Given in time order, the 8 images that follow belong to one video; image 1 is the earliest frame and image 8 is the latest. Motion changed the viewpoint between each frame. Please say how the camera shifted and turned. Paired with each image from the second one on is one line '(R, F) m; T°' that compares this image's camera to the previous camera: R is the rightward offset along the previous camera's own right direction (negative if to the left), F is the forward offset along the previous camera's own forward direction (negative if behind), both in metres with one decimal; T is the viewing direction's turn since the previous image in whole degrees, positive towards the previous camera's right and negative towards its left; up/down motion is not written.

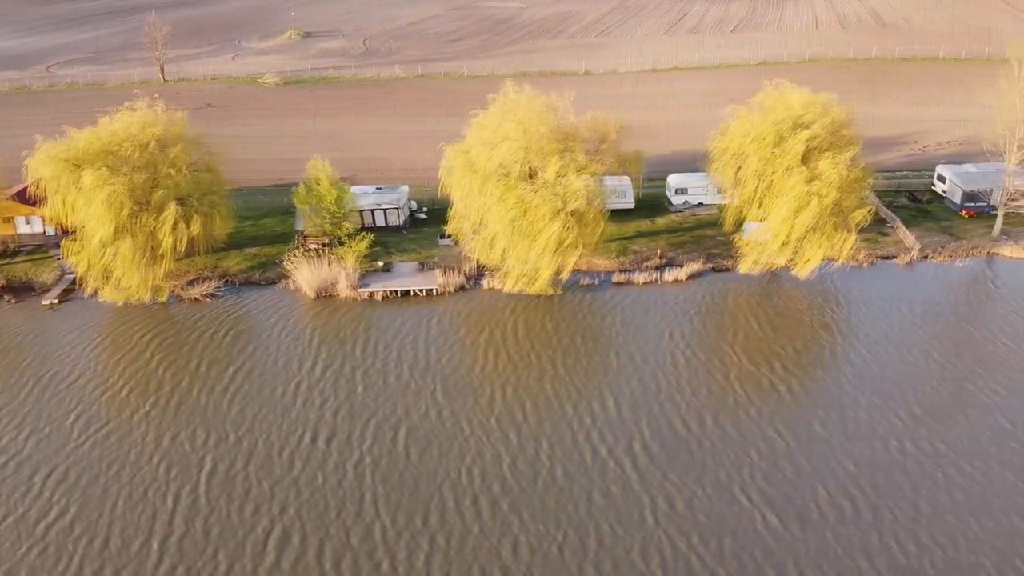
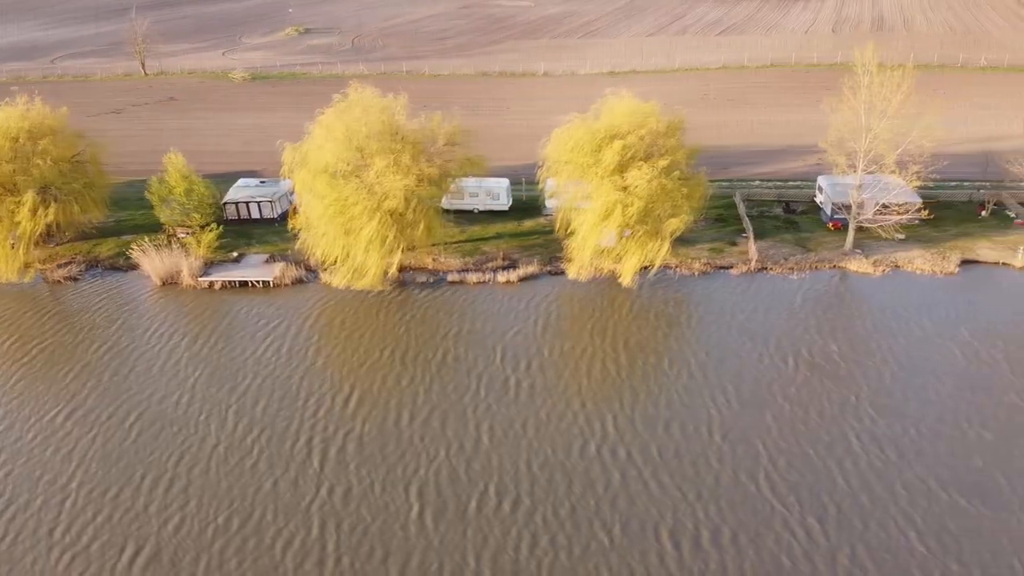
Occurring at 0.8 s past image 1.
(+11.6, -0.4) m; -5°
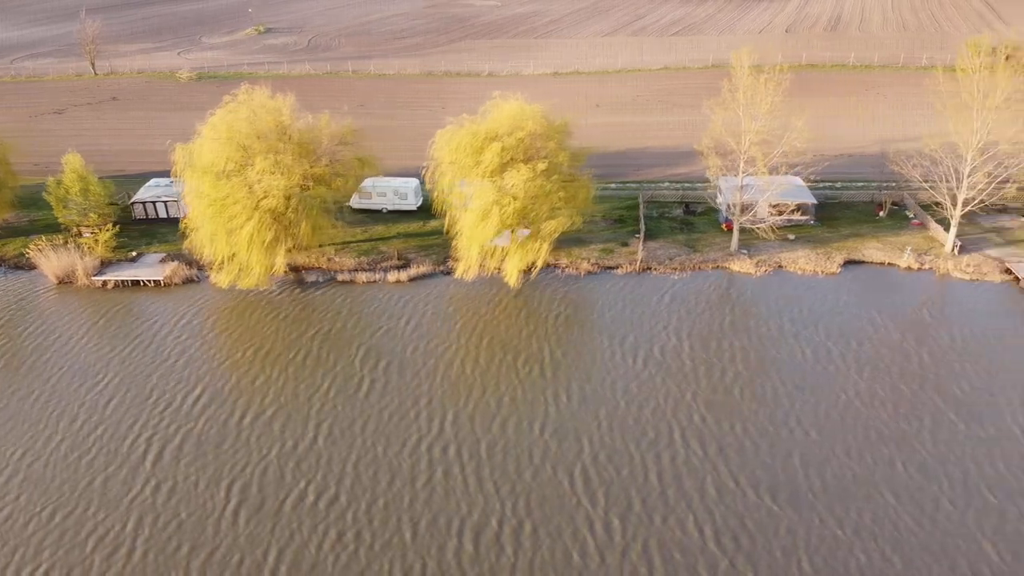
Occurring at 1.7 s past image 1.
(+5.7, -0.5) m; 0°
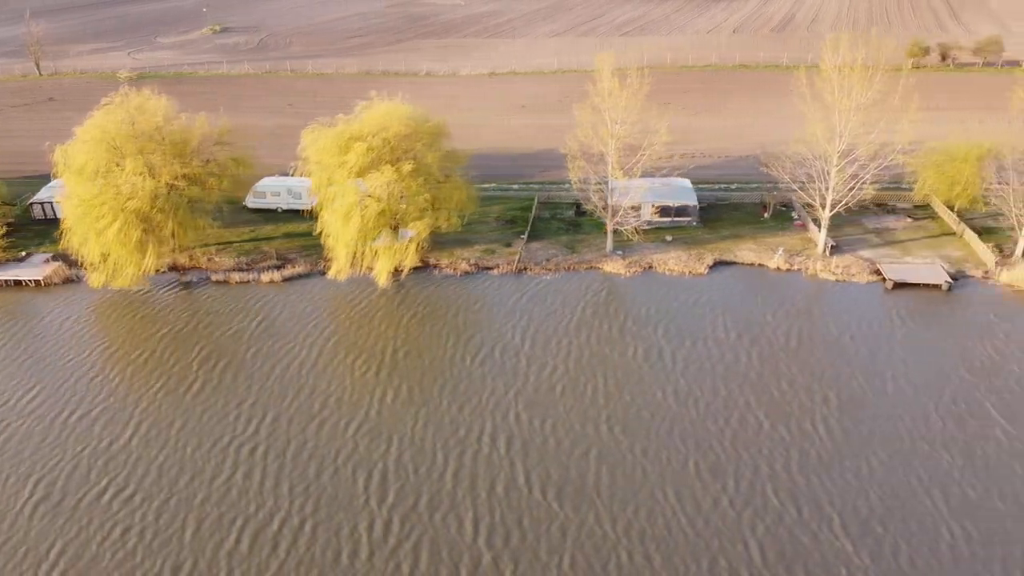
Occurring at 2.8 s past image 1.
(+6.6, -0.5) m; -1°
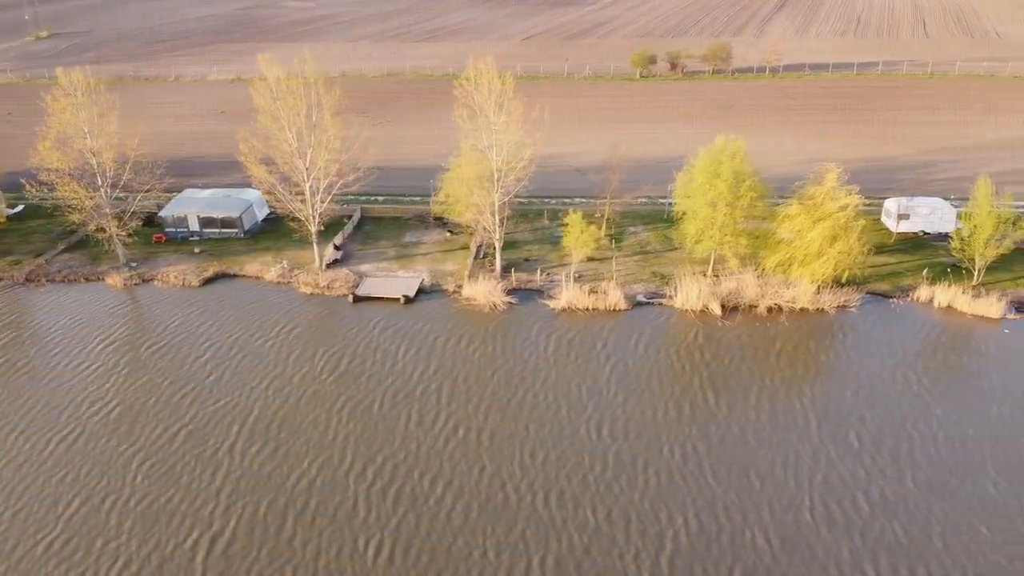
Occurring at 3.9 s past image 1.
(+6.6, -0.5) m; -1°
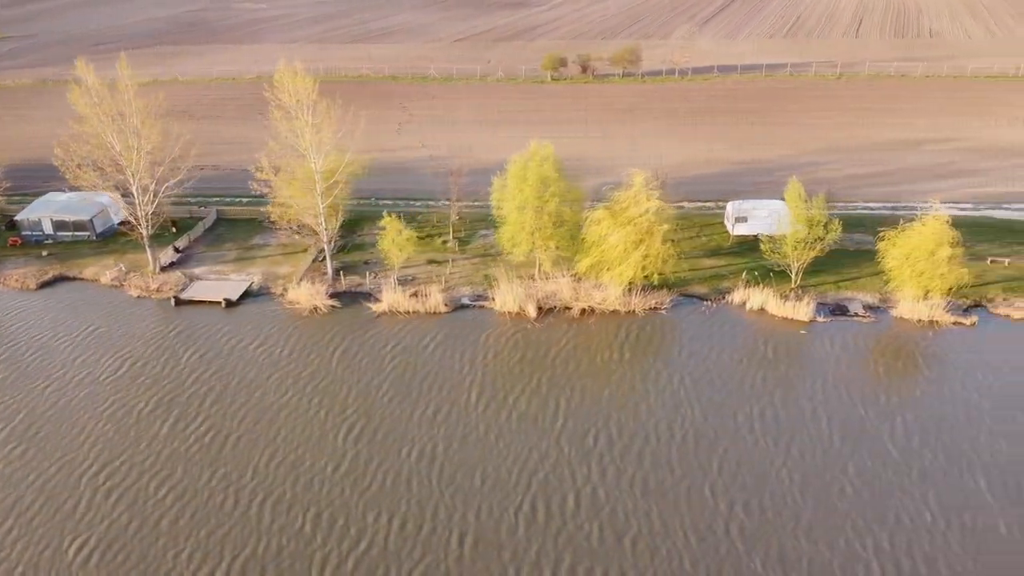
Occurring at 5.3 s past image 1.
(+9.0, -0.6) m; -1°
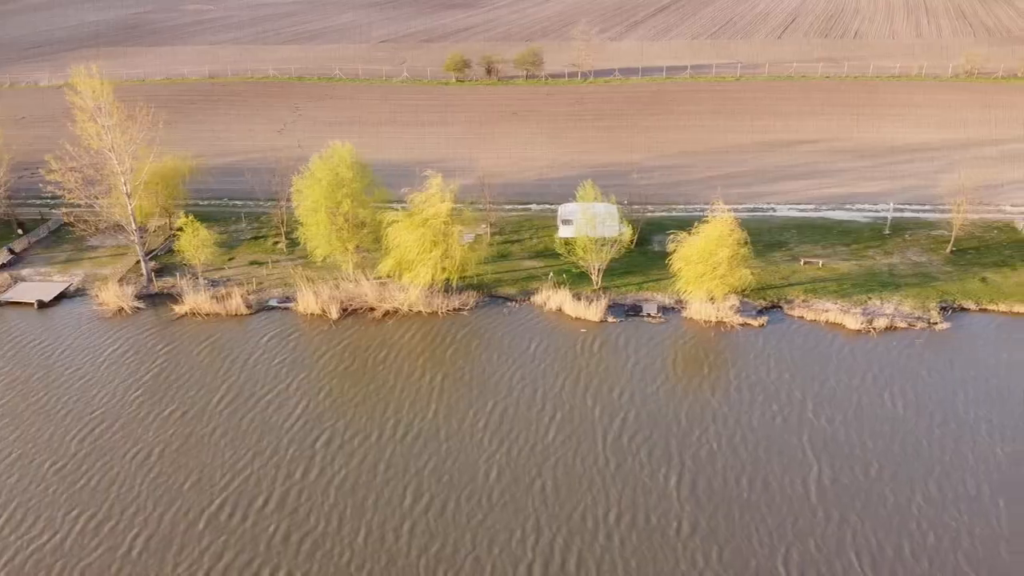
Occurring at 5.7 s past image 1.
(+9.5, -0.4) m; -1°
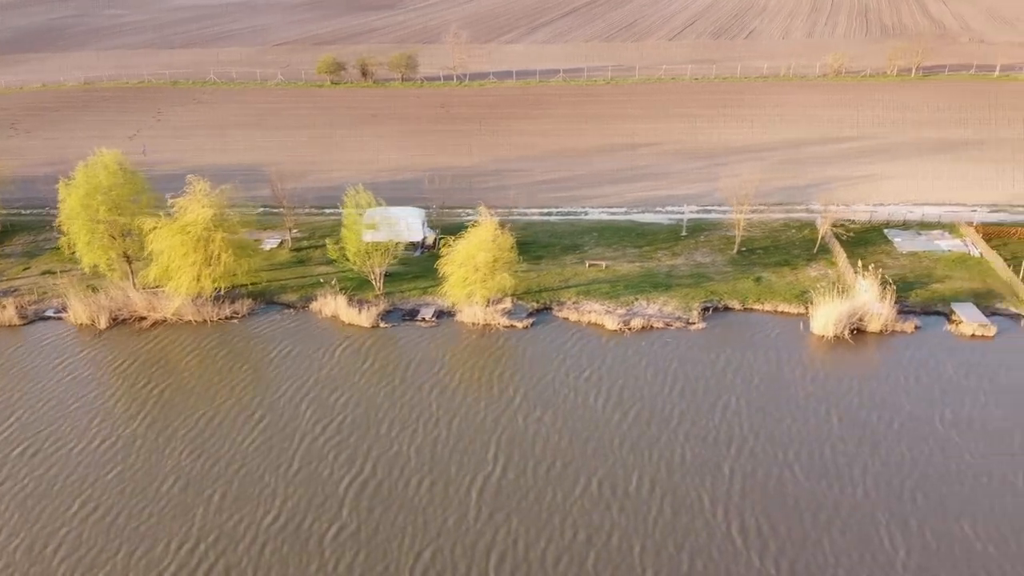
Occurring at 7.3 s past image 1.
(+9.8, -0.9) m; +1°
